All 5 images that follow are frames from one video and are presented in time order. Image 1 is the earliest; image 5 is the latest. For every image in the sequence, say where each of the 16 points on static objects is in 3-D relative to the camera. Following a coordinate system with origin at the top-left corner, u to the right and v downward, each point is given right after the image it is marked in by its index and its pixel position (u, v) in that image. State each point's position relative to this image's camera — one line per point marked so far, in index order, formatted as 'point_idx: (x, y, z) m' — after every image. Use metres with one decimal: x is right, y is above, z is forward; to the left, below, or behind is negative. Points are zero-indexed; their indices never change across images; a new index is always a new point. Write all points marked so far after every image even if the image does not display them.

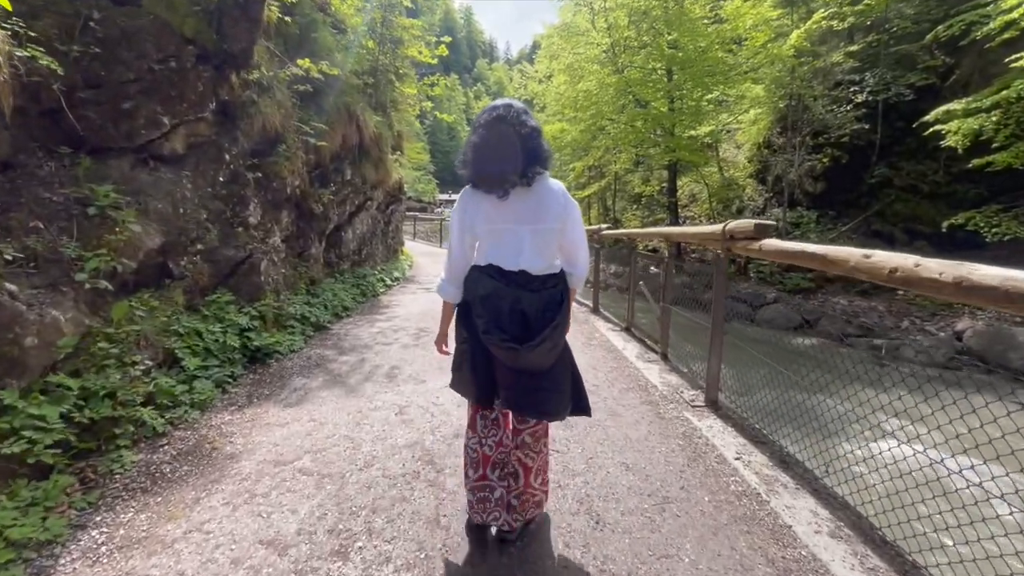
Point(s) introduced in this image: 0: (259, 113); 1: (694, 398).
0: (-3.0, +2.1, +5.0) m
1: (+1.6, -1.0, +3.8) m
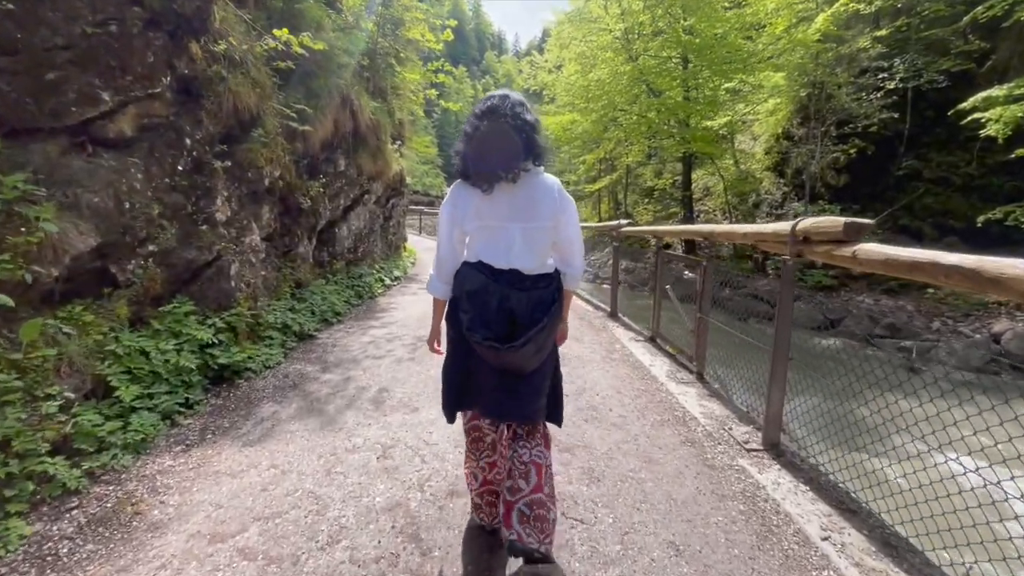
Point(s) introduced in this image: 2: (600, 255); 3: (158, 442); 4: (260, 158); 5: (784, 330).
0: (-2.9, +2.0, +4.4) m
1: (+1.7, -1.1, +3.1) m
2: (+3.8, +1.5, +19.1) m
3: (-2.4, -1.0, +2.9) m
4: (-2.8, +1.4, +4.8) m
5: (+1.8, -0.3, +2.8) m
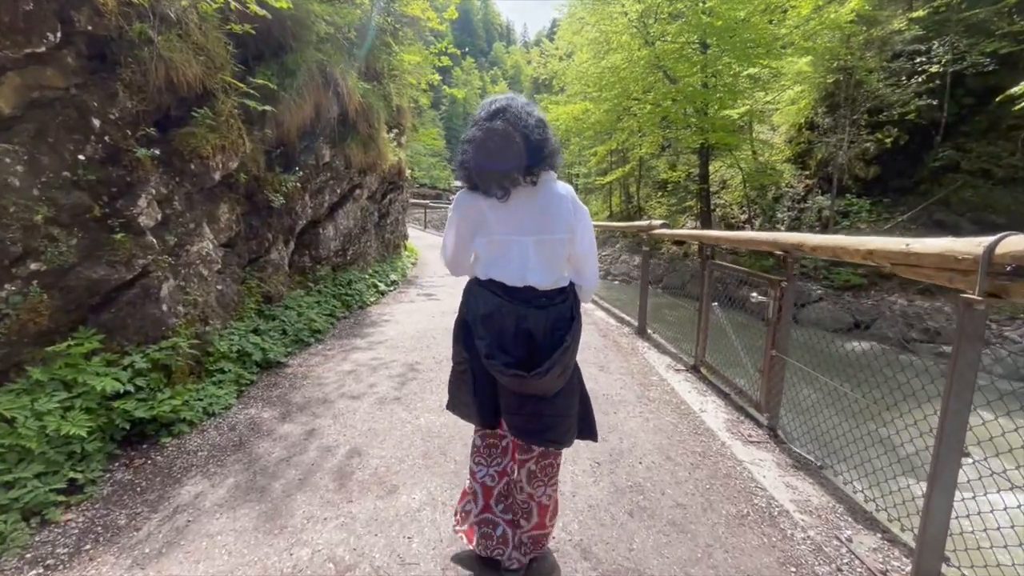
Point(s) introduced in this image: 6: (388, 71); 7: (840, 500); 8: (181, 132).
0: (-2.8, +1.8, +3.4) m
1: (+1.8, -1.3, +2.0) m
2: (+4.2, +1.5, +18.0) m
3: (-2.3, -1.2, +1.9) m
4: (-2.7, +1.3, +3.8) m
5: (+1.9, -0.5, +1.8) m
6: (-2.5, +4.4, +8.6) m
7: (+1.9, -1.2, +2.5) m
8: (-2.8, +1.3, +3.6) m
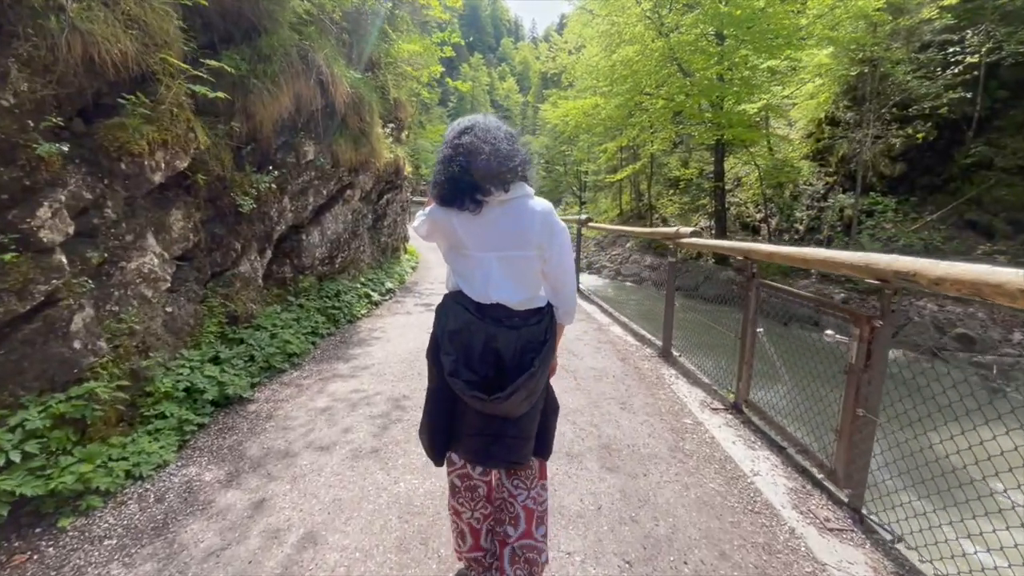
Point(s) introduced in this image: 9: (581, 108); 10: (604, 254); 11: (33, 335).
0: (-2.7, +1.6, +2.7) m
1: (+1.7, -1.5, +1.3) m
2: (+4.5, +1.4, +17.2) m
3: (-2.3, -1.4, +1.3) m
4: (-2.6, +1.1, +3.1) m
5: (+1.9, -0.7, +1.0) m
6: (-2.3, +4.2, +7.9) m
7: (+1.9, -1.4, +1.7) m
8: (-2.8, +1.1, +2.9) m
9: (+2.4, +6.1, +14.5) m
10: (+3.8, +1.4, +18.1) m
11: (-2.8, -0.3, +2.5) m
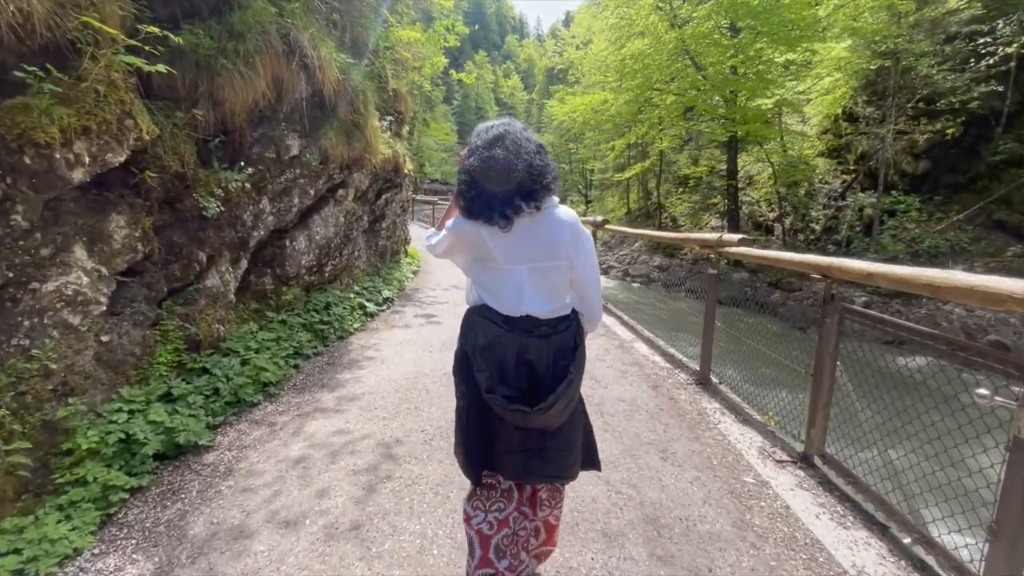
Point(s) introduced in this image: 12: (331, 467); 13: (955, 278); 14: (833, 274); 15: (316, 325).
0: (-2.6, +1.5, +2.0) m
1: (+1.8, -1.7, +0.6) m
2: (+4.7, +1.3, +16.5) m
3: (-2.2, -1.6, +0.6) m
4: (-2.5, +0.9, +2.4) m
5: (+1.9, -0.9, +0.3) m
6: (-2.2, +4.1, +7.2) m
7: (+2.0, -1.6, +1.0) m
8: (-2.6, +1.0, +2.3) m
9: (+2.6, +6.0, +13.8) m
10: (+4.1, +1.3, +17.3) m
11: (-2.6, -0.4, +1.8) m
12: (-1.2, -1.2, +2.9) m
13: (+2.0, +0.1, +1.9) m
14: (+2.0, +0.1, +2.7) m
15: (-2.3, -0.4, +5.0) m
